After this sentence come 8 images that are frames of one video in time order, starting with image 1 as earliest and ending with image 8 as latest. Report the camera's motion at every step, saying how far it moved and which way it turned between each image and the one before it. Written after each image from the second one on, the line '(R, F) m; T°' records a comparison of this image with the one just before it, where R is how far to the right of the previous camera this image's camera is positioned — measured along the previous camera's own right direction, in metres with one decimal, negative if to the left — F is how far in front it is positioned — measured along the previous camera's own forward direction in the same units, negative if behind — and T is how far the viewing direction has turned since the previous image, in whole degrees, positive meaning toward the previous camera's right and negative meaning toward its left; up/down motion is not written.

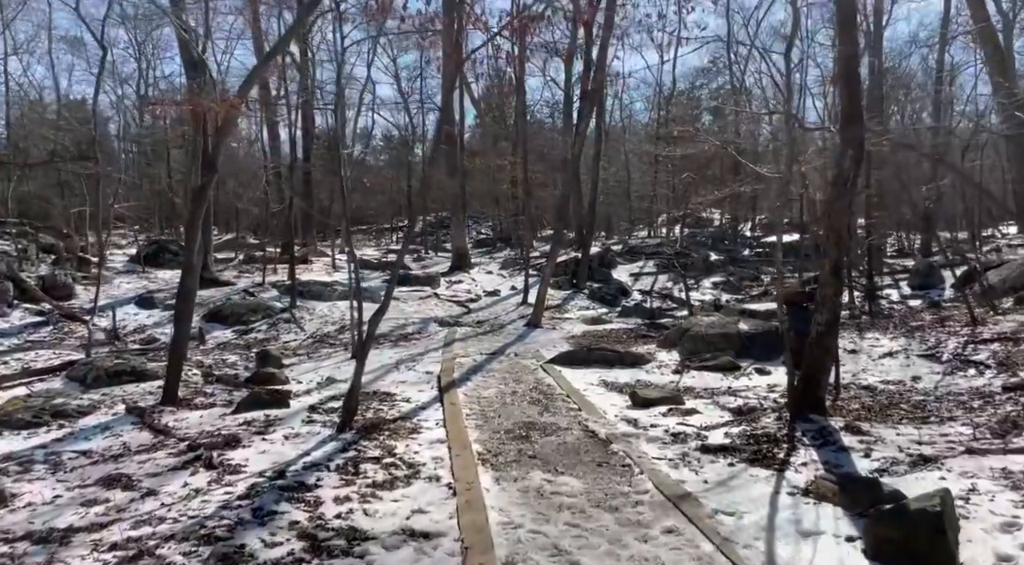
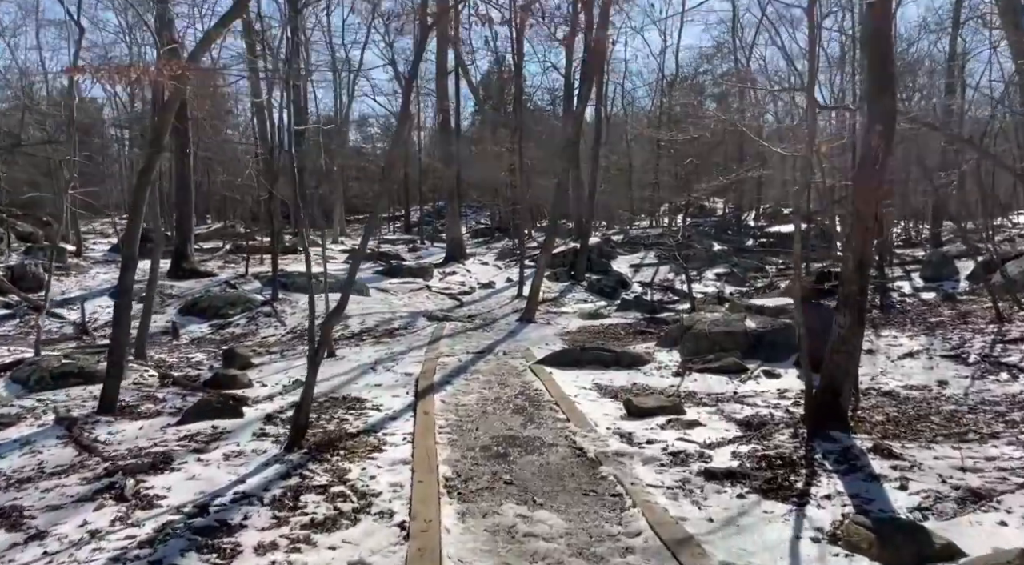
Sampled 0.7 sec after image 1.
(+0.2, +0.8) m; 0°
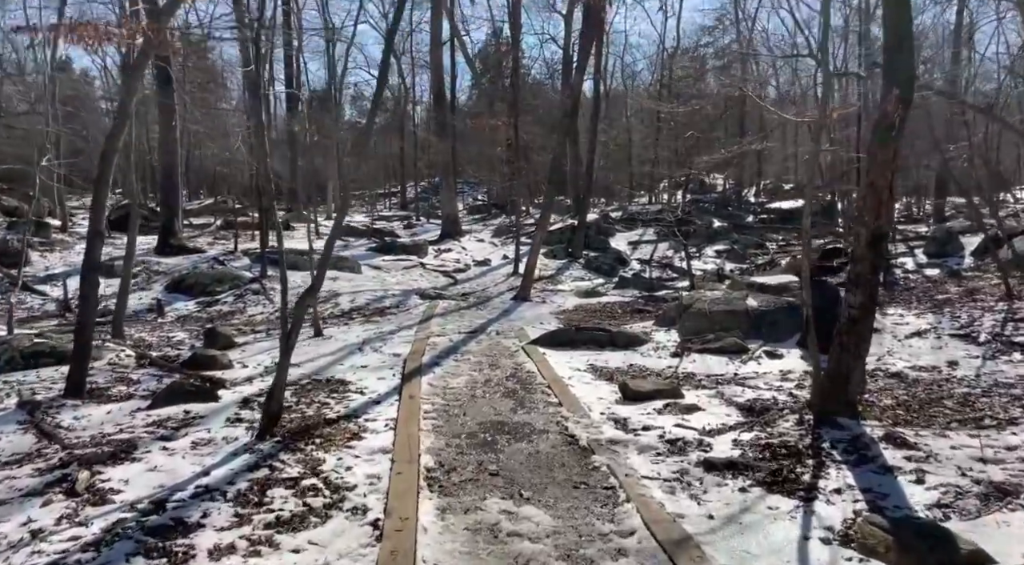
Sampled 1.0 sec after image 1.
(+0.1, +0.3) m; 0°
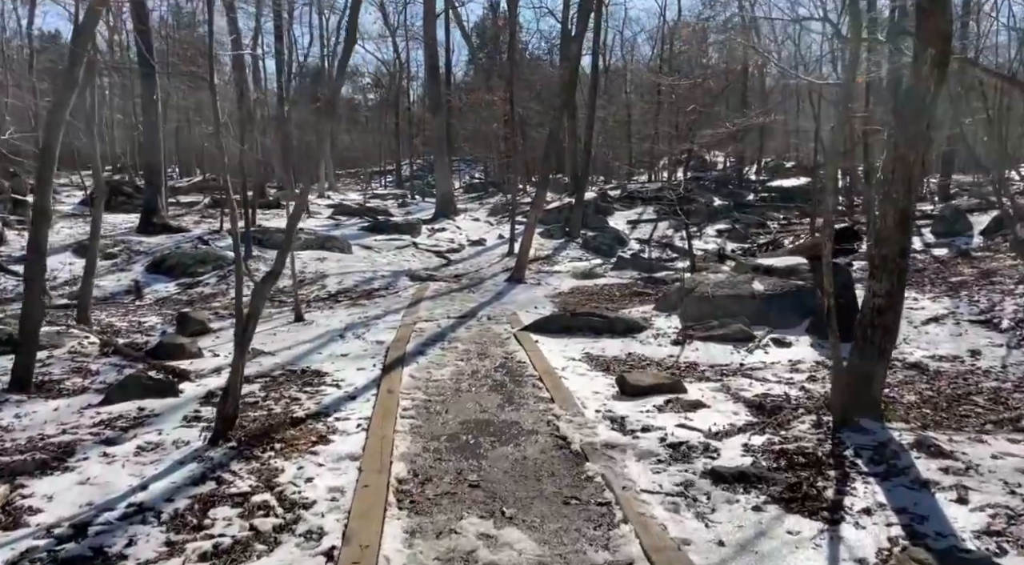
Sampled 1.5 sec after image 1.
(+0.1, +0.5) m; 0°
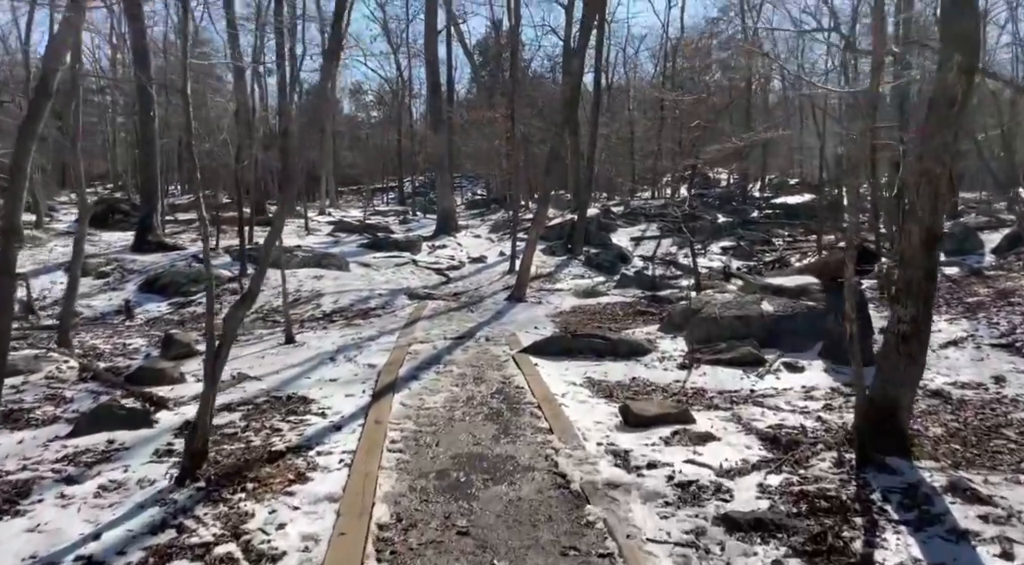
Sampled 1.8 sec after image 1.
(0.0, +0.3) m; 0°
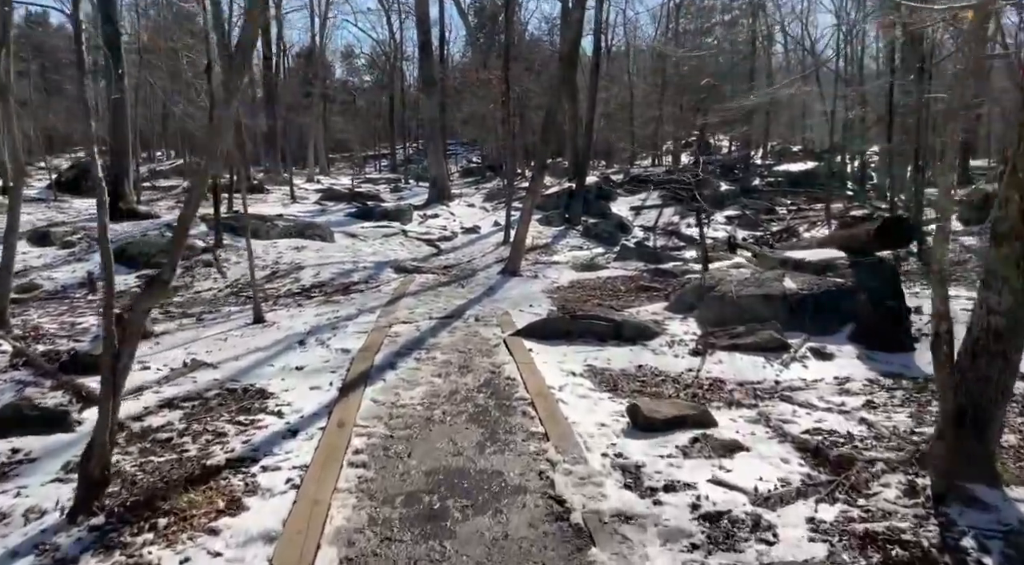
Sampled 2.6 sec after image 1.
(0.0, +0.9) m; 0°
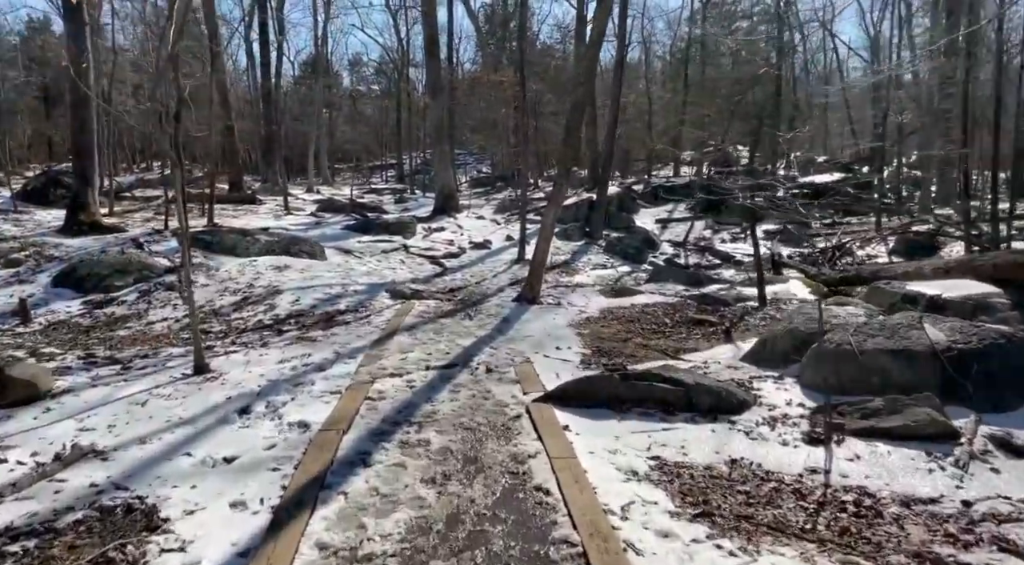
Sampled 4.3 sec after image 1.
(-0.1, +2.0) m; -1°
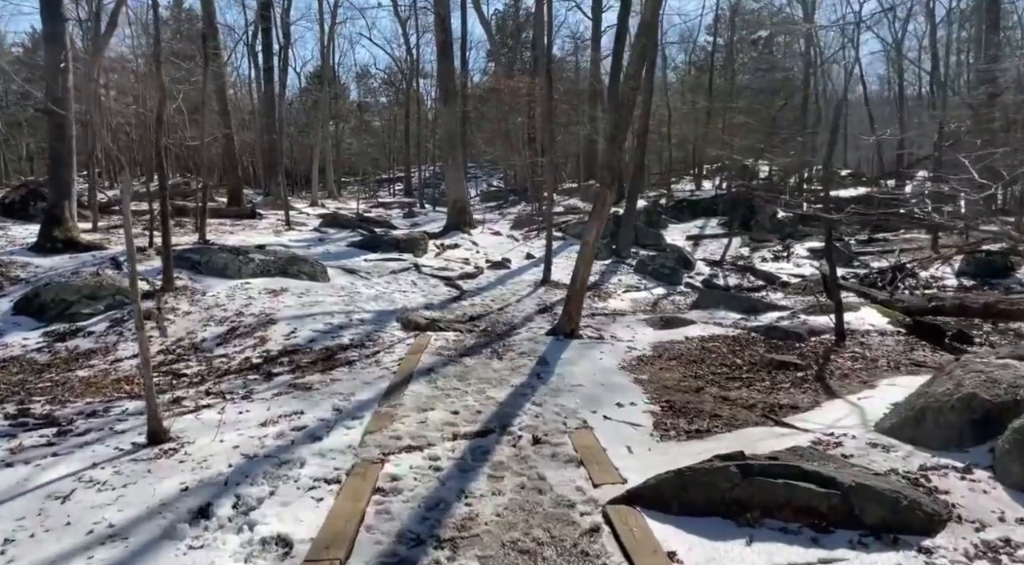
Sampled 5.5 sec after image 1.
(-0.3, +1.5) m; 0°
